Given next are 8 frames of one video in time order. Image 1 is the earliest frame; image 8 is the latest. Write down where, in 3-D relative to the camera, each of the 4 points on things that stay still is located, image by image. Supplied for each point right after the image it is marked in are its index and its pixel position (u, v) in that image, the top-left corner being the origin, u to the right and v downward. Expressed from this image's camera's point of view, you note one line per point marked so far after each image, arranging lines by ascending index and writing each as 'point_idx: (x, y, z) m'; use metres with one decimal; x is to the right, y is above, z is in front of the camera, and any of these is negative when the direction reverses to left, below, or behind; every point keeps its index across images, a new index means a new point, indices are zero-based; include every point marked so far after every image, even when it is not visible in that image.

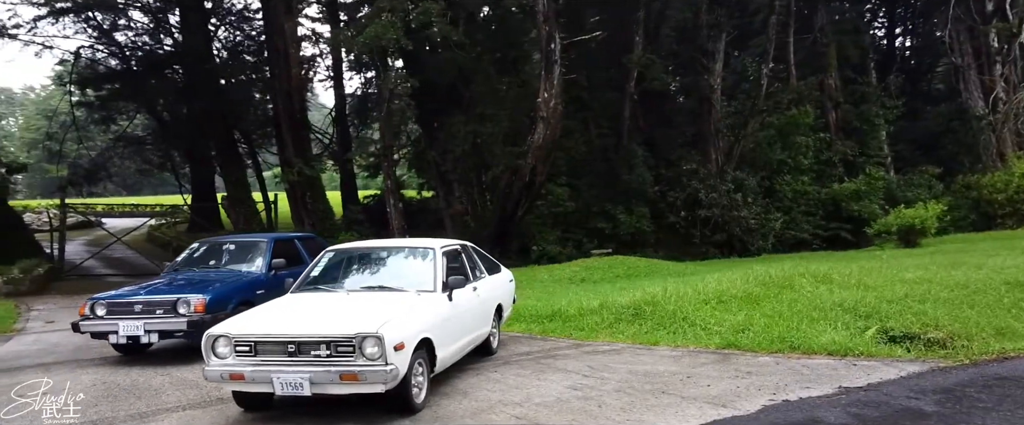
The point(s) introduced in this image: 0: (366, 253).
0: (-1.3, -0.4, +5.8) m
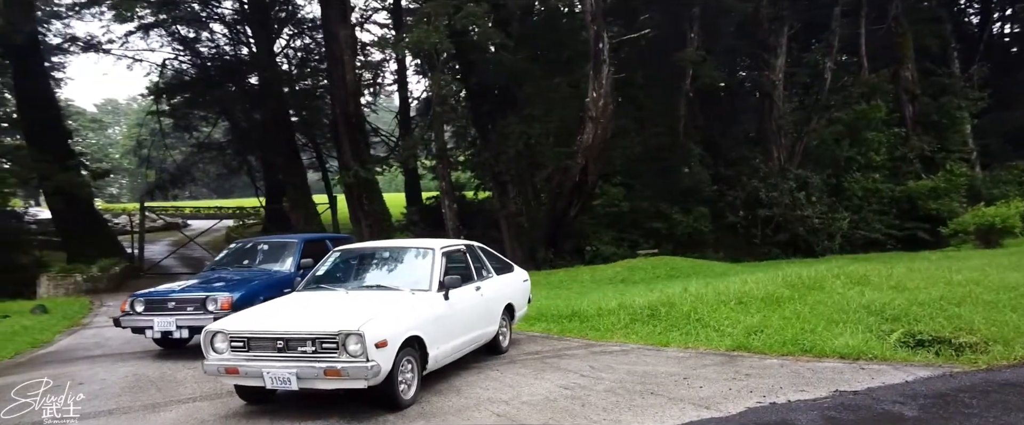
0: (-1.3, -0.4, +6.0) m
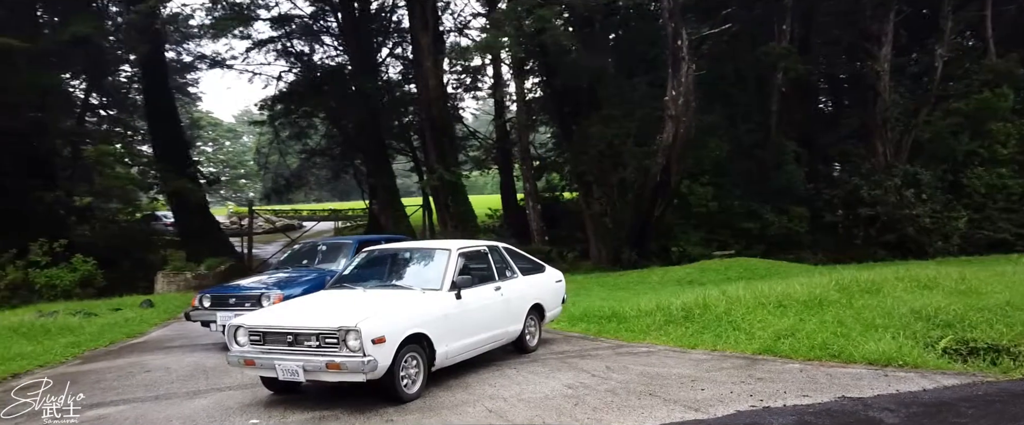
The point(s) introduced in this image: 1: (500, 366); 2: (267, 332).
0: (-1.1, -0.4, +6.3) m
1: (-0.1, -1.4, +6.1) m
2: (-1.8, -0.9, +4.8) m
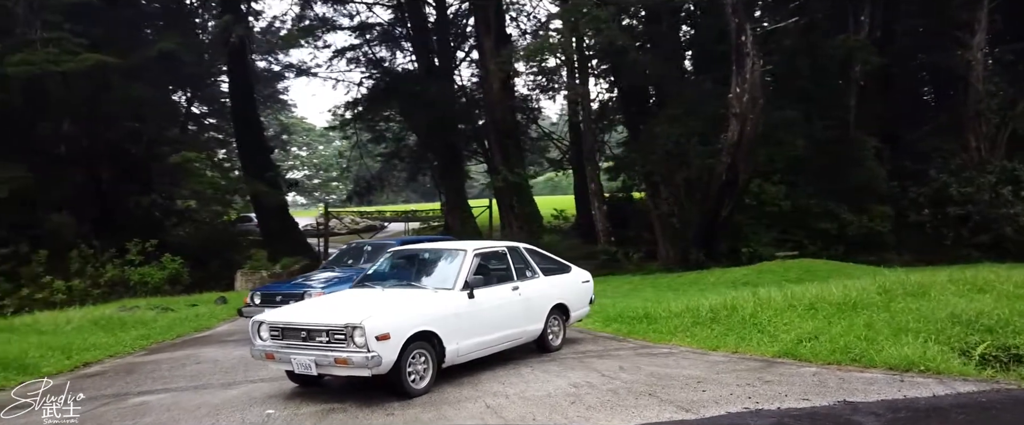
0: (-1.0, -0.4, +6.5) m
1: (0.0, -1.4, +6.2) m
2: (-1.8, -0.9, +5.1) m
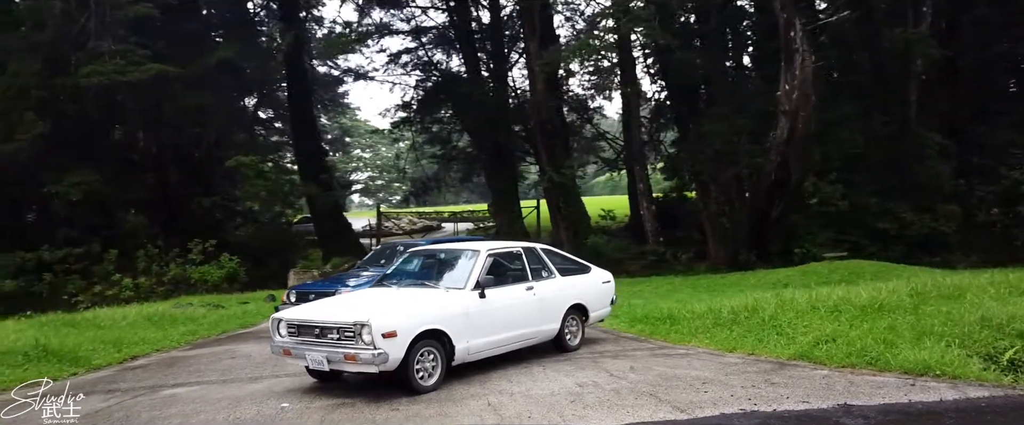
0: (-0.8, -0.4, +6.6) m
1: (+0.2, -1.4, +6.3) m
2: (-1.7, -0.9, +5.3) m
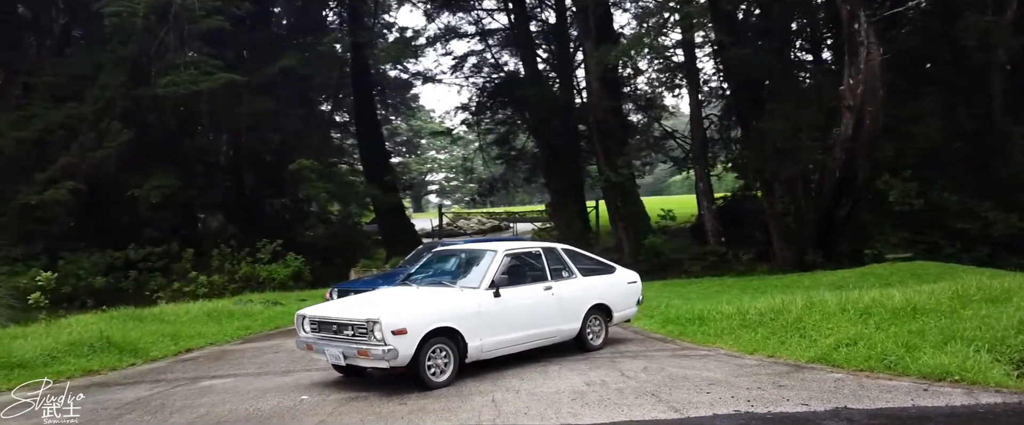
0: (-0.6, -0.4, +6.8) m
1: (+0.3, -1.4, +6.4) m
2: (-1.6, -0.9, +5.6) m
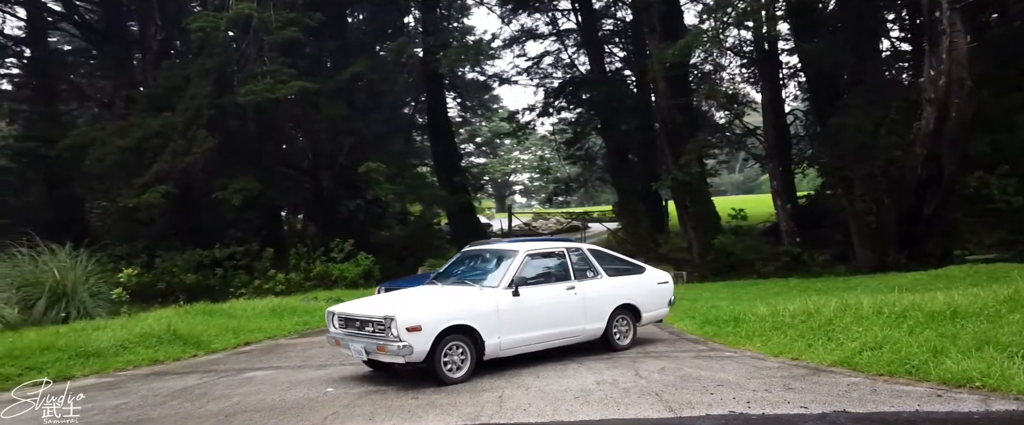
0: (-0.3, -0.4, +7.0) m
1: (+0.6, -1.5, +6.5) m
2: (-1.5, -0.9, +5.9) m
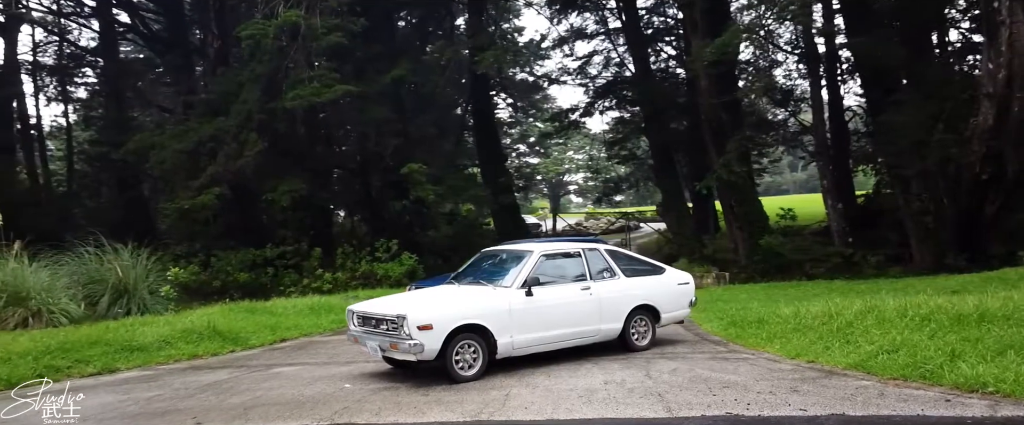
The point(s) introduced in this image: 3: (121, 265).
0: (-0.2, -0.5, +7.2) m
1: (+0.7, -1.5, +6.5) m
2: (-1.4, -1.0, +6.1) m
3: (-7.9, -1.1, +13.2) m
